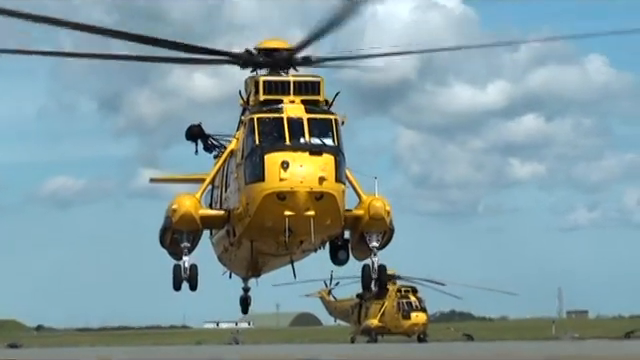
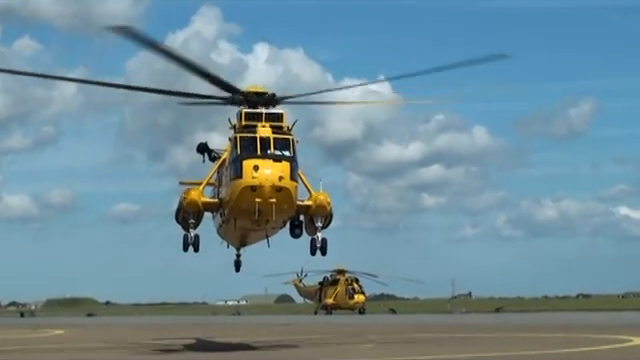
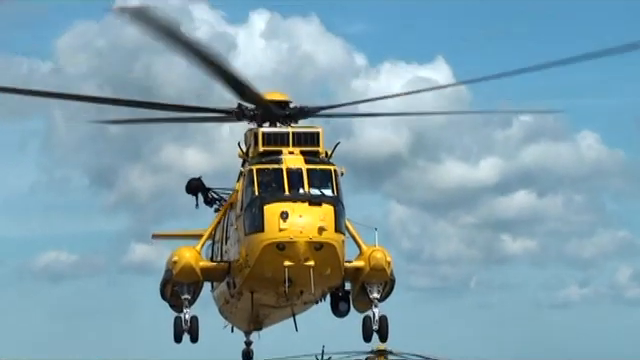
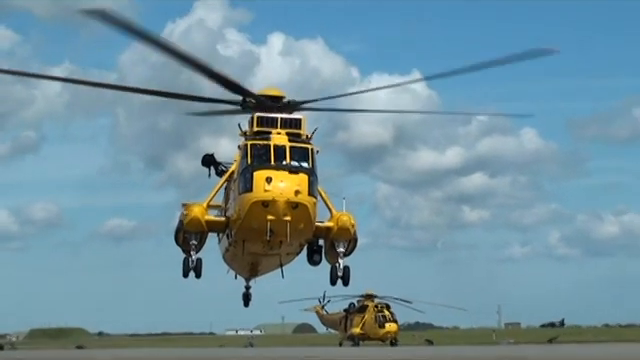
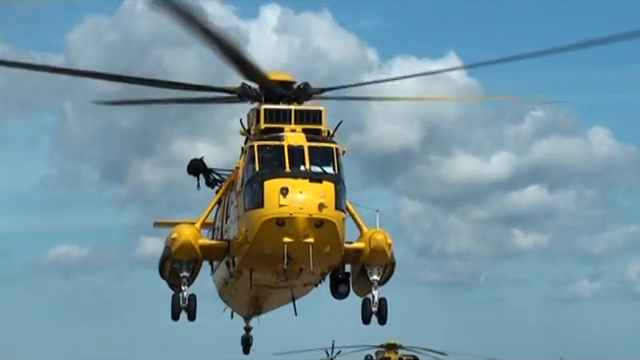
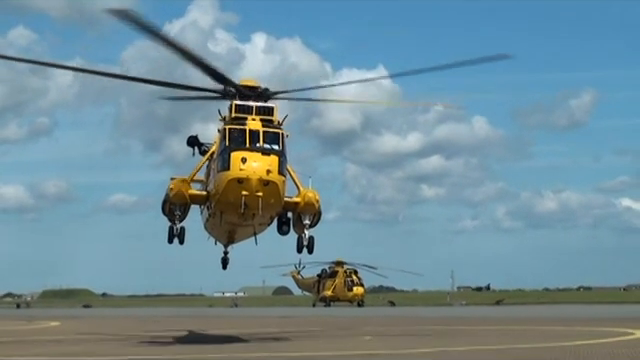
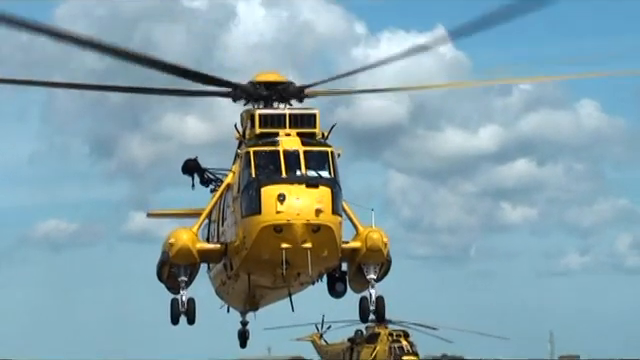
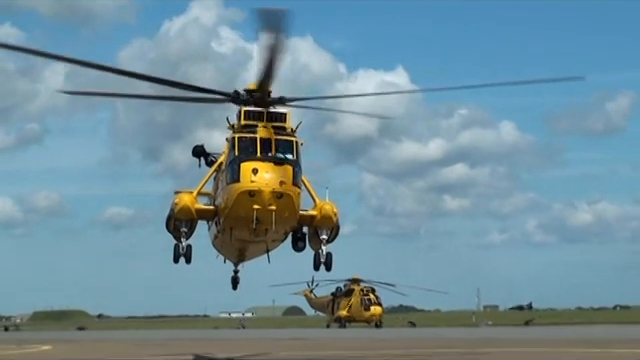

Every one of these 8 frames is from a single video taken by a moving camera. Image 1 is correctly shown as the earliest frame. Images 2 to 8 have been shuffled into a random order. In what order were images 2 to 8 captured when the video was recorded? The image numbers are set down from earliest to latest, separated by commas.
7, 3, 5, 4, 8, 6, 2
